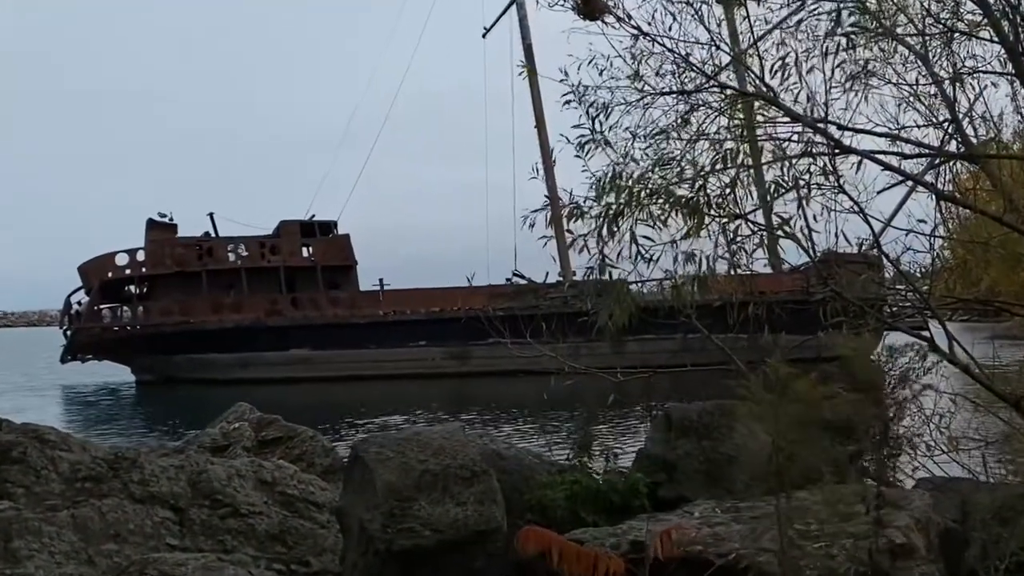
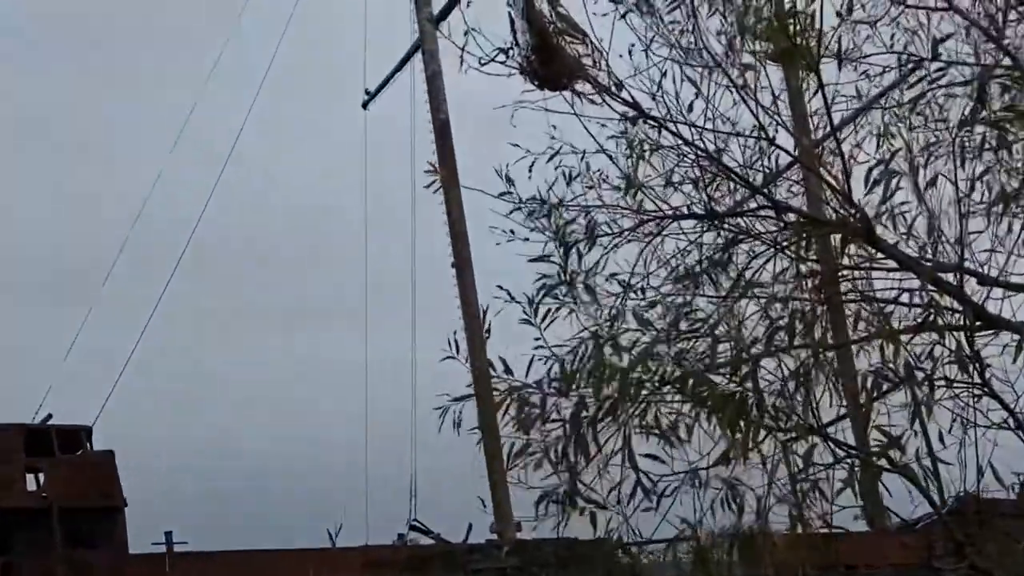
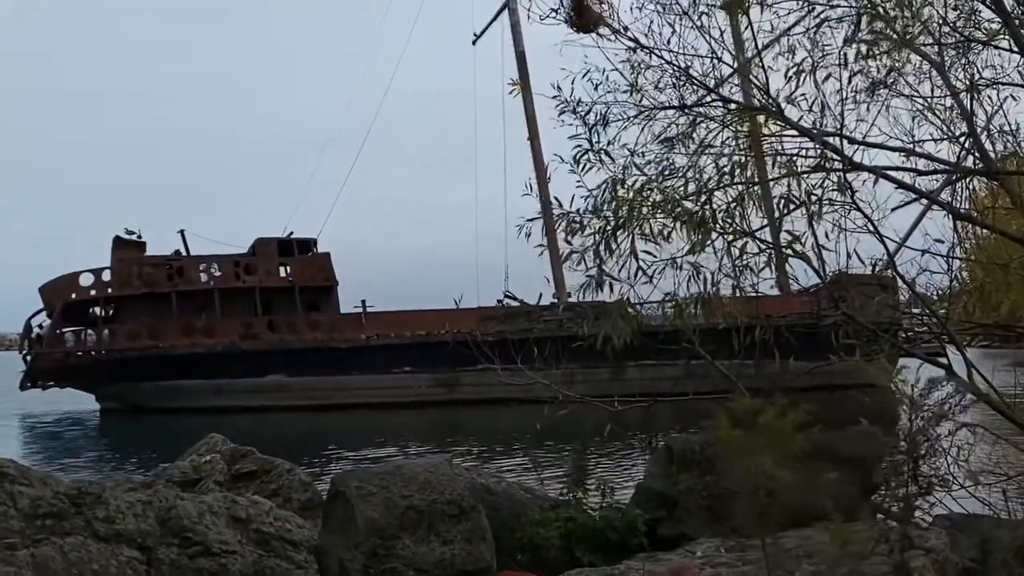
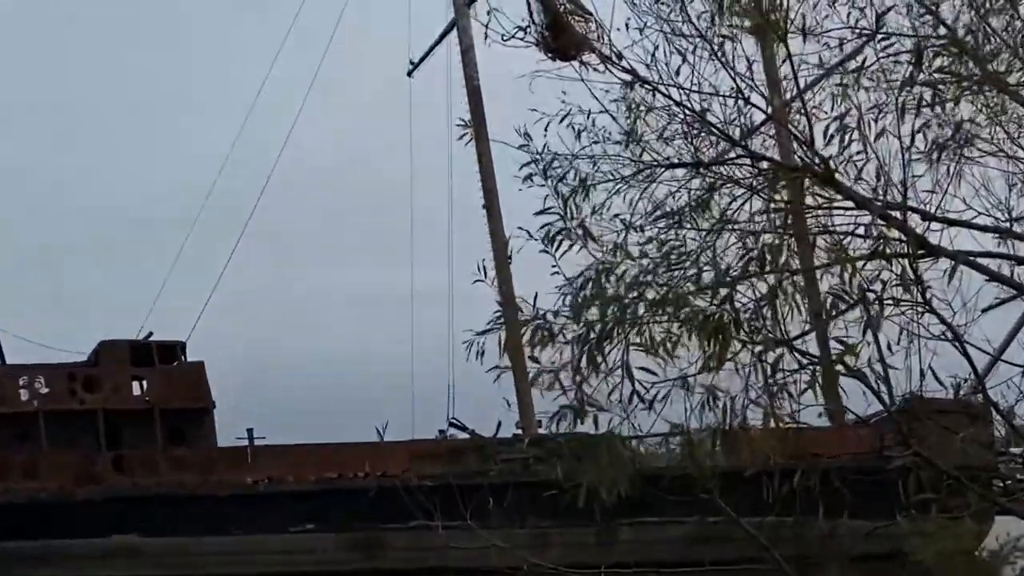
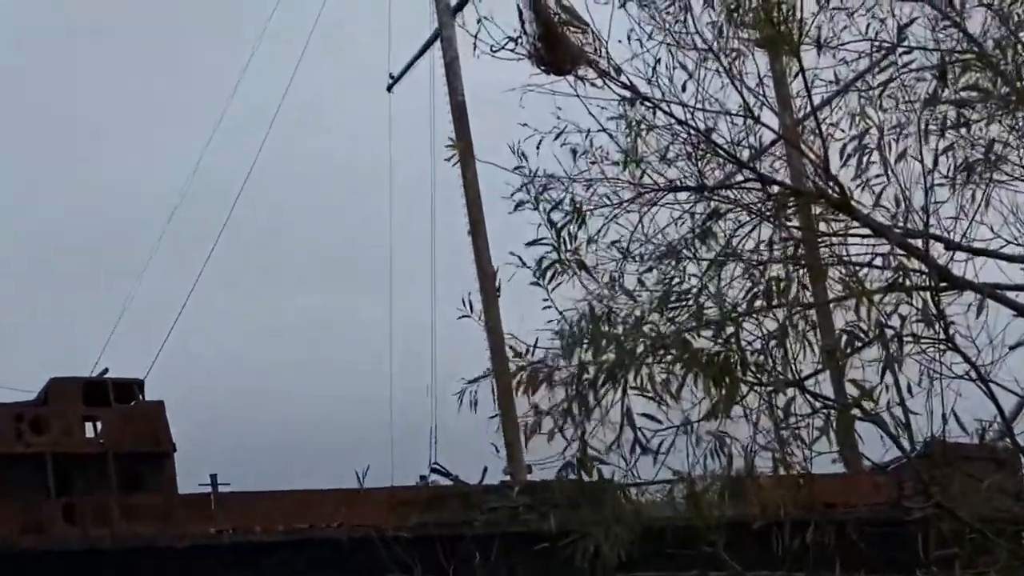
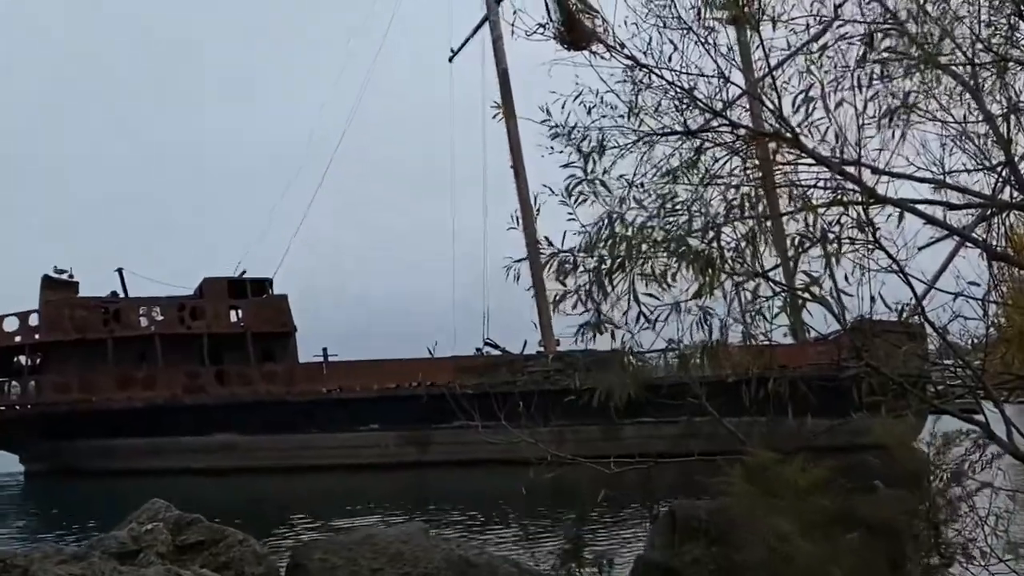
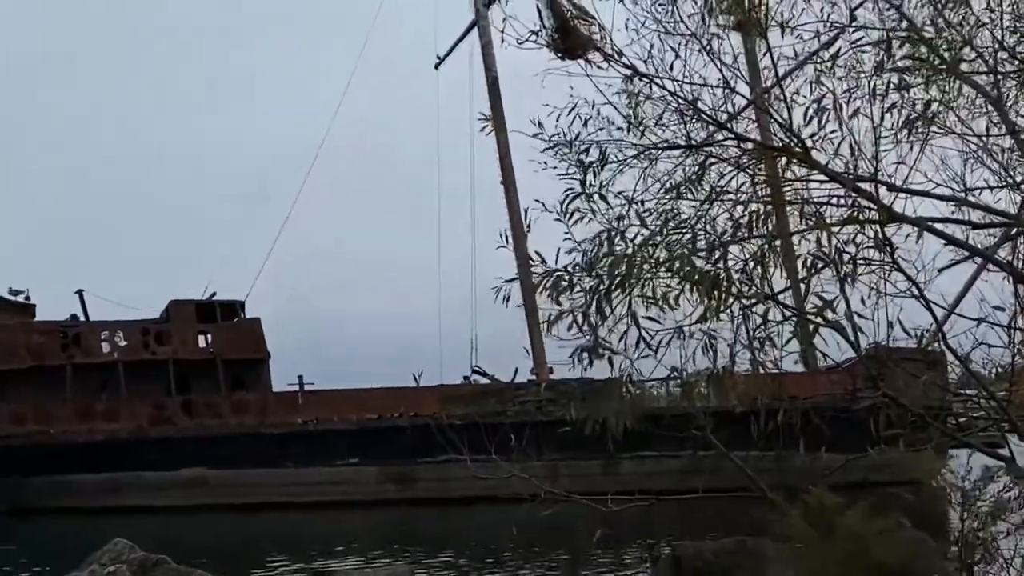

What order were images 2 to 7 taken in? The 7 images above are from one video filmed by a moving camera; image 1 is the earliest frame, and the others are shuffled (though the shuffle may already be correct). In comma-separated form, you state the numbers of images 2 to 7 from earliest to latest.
3, 6, 7, 4, 5, 2
